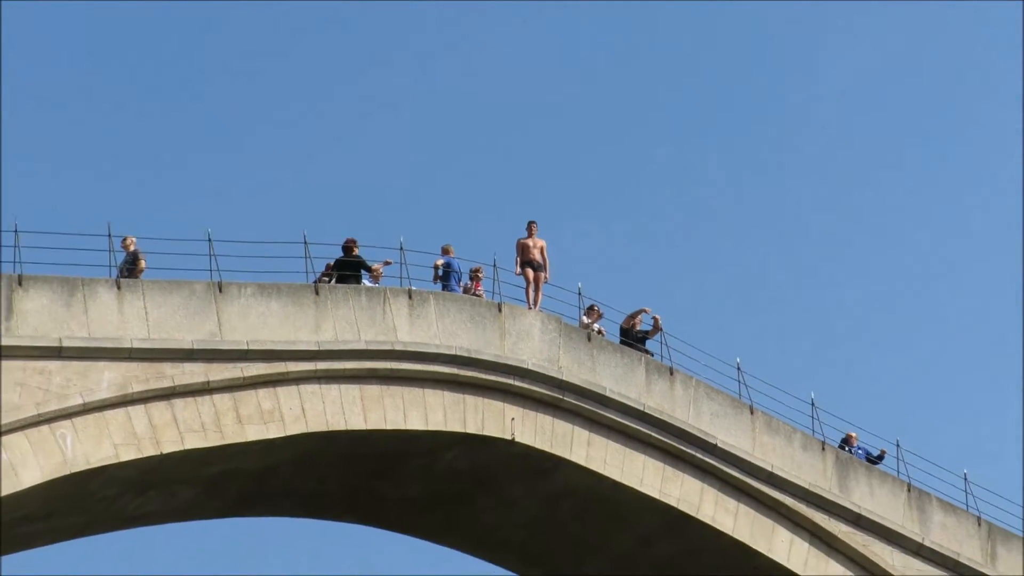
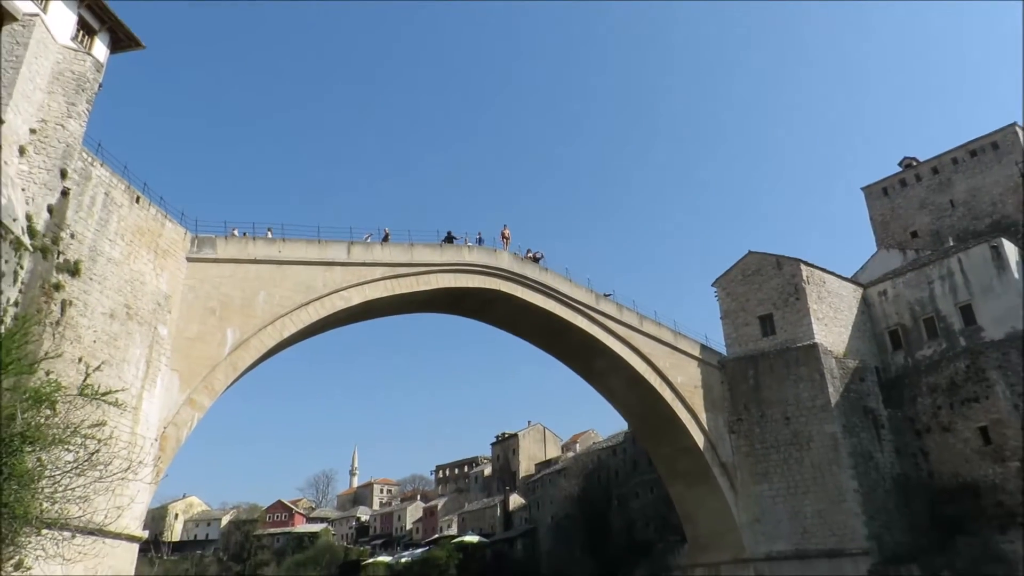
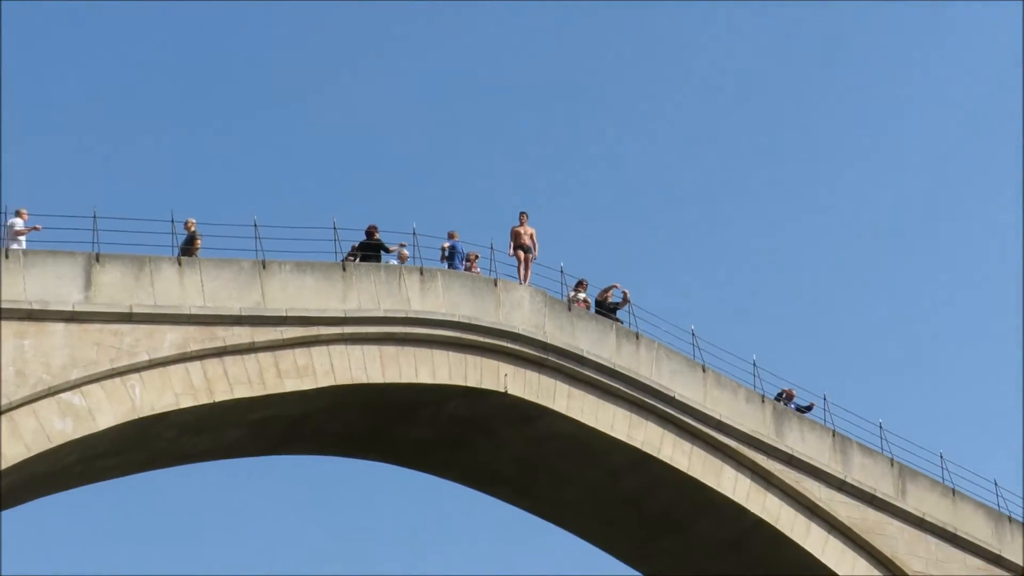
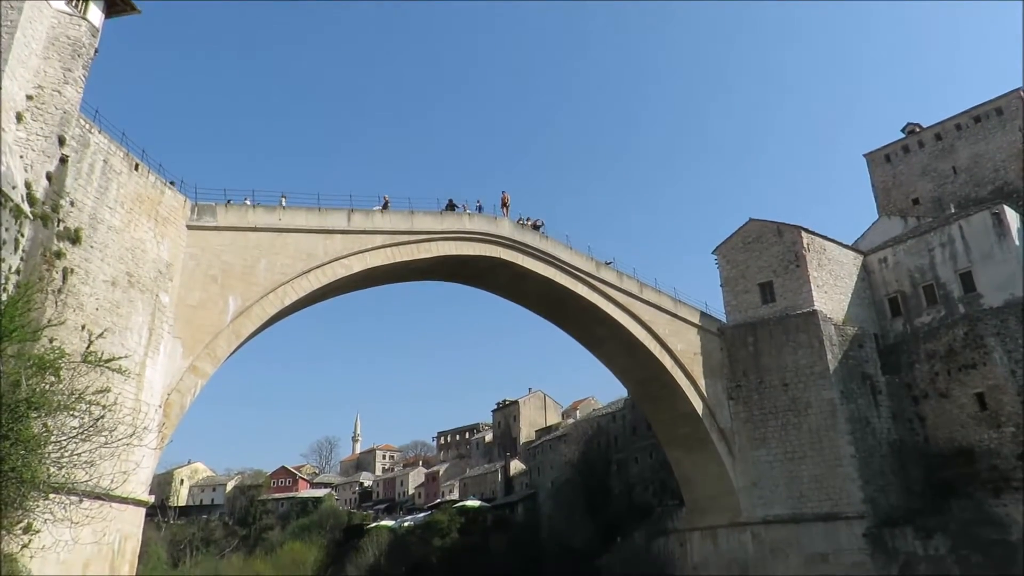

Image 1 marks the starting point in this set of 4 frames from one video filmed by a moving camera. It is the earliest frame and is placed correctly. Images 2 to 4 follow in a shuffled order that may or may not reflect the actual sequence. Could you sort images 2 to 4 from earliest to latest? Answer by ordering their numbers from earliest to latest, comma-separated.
3, 2, 4
